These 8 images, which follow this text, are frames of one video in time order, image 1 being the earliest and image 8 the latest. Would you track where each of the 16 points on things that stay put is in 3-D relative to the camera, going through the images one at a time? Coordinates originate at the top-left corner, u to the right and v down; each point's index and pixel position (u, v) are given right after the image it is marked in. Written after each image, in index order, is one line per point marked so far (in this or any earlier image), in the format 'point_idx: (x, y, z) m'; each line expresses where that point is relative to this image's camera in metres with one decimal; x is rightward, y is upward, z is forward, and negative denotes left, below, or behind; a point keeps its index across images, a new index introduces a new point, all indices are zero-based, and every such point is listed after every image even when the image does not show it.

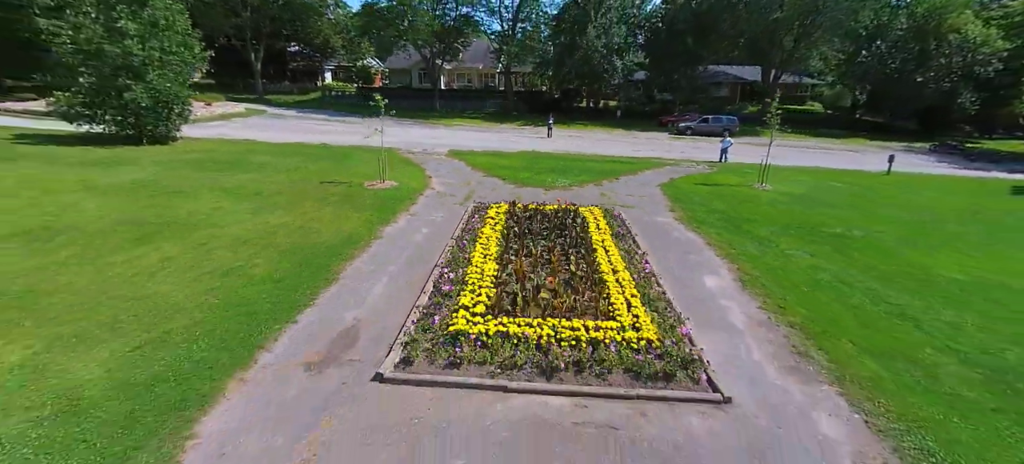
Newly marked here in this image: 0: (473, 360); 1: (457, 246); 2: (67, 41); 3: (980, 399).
0: (-0.5, -1.5, +5.2) m
1: (-1.1, -0.2, +8.4) m
2: (-15.4, +6.7, +15.0) m
3: (+5.4, -1.8, +5.0) m
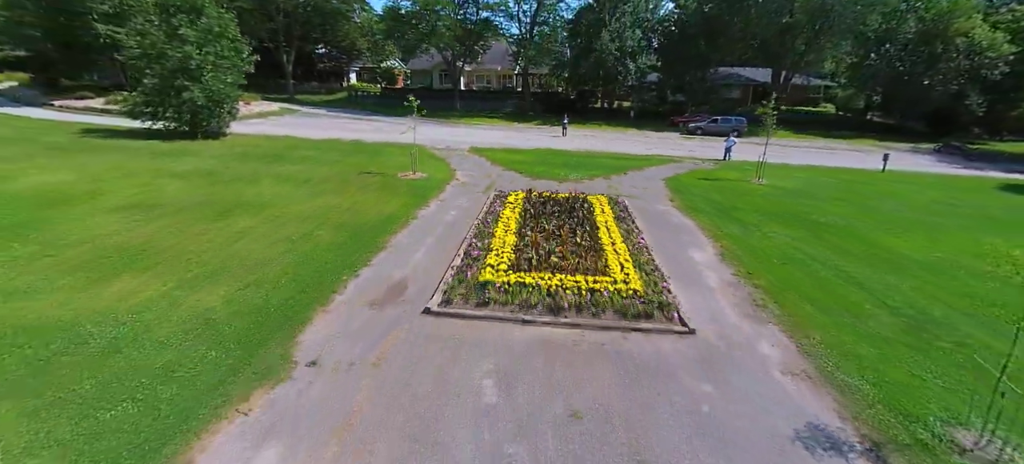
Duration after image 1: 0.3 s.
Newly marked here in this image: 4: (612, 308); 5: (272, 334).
0: (-0.2, -1.1, +6.7) m
1: (-0.8, +0.2, +10.0) m
2: (-14.7, +7.4, +17.0) m
3: (+5.6, -1.5, +6.3) m
4: (+1.6, -1.2, +6.6) m
5: (-3.2, -1.3, +5.8) m
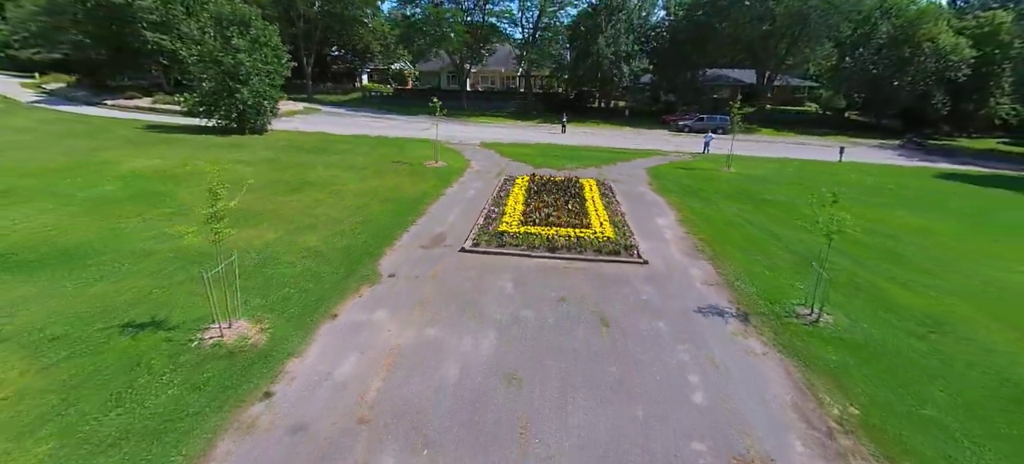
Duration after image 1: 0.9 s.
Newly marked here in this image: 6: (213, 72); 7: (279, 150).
0: (0.0, -0.3, +9.5) m
1: (-0.5, +1.0, +12.7) m
2: (-14.5, +8.2, +19.8) m
3: (+5.8, -0.7, +9.1) m
4: (+1.8, -0.3, +9.4) m
5: (-3.0, -0.5, +8.6) m
6: (-13.6, +7.4, +19.9) m
7: (-9.9, +3.6, +17.9) m
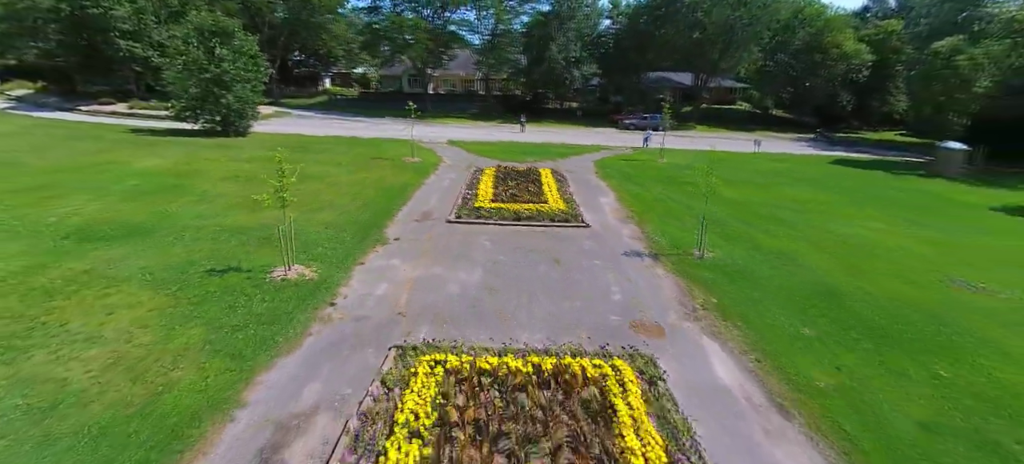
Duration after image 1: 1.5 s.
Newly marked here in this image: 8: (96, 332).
0: (-0.7, +0.5, +12.1) m
1: (-1.6, +1.7, +15.3) m
2: (-16.3, +8.4, +21.2) m
3: (+5.1, +0.3, +12.2) m
4: (+1.1, +0.4, +12.1) m
5: (-3.6, +0.1, +11.0) m
6: (-15.5, +7.6, +21.3) m
7: (-11.4, +3.9, +19.7) m
8: (-6.1, -1.5, +6.2) m
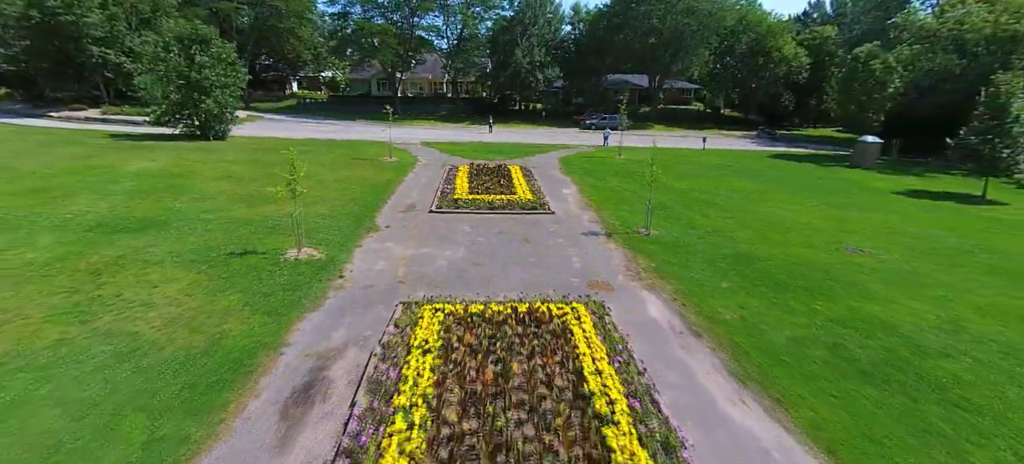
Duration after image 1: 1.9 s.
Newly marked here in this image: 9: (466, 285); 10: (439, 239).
0: (-1.5, +0.9, +13.7) m
1: (-2.6, +2.1, +16.9) m
2: (-17.9, +8.3, +21.8) m
3: (+4.3, +0.8, +14.2) m
4: (+0.3, +0.9, +13.9) m
5: (-4.3, +0.4, +12.4) m
6: (-17.1, +7.5, +21.9) m
7: (-12.8, +3.9, +20.5) m
8: (-6.5, -1.2, +7.5) m
9: (-1.0, -1.1, +8.7) m
10: (-1.9, -0.2, +11.2) m
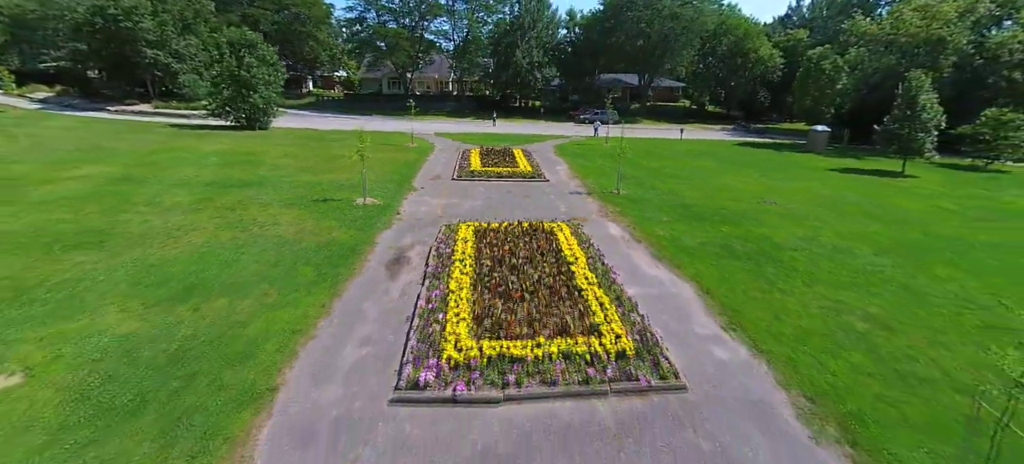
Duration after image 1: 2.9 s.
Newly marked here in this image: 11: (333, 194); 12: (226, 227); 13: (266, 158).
0: (-1.4, +2.3, +17.5) m
1: (-2.5, +3.6, +20.7) m
2: (-17.8, +9.8, +25.5) m
3: (+4.5, +2.3, +18.0) m
4: (+0.4, +2.4, +17.7) m
5: (-4.2, +1.9, +16.2) m
6: (-16.9, +9.0, +25.7) m
7: (-12.7, +5.4, +24.3) m
8: (-6.3, +0.3, +11.3) m
9: (-0.8, +0.4, +12.5) m
10: (-1.8, +1.3, +15.0) m
11: (-6.0, +1.3, +14.0) m
12: (-7.3, +0.1, +10.8) m
13: (-10.7, +3.2, +18.3) m
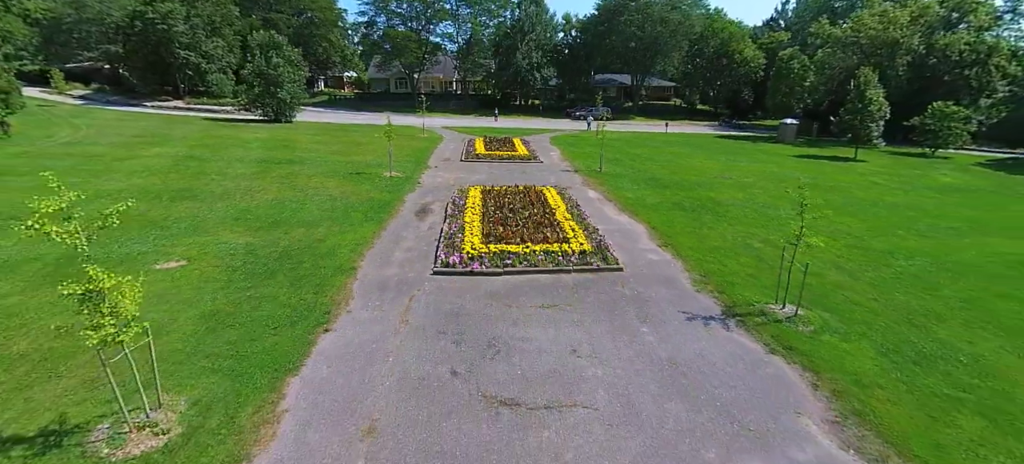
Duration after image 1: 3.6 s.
0: (-1.4, +3.6, +20.5) m
1: (-2.5, +4.8, +23.6) m
2: (-17.8, +11.0, +28.5) m
3: (+4.4, +3.5, +20.9) m
4: (+0.4, +3.6, +20.6) m
5: (-4.2, +3.1, +19.1) m
6: (-16.9, +10.2, +28.7) m
7: (-12.7, +6.6, +27.3) m
8: (-6.4, +1.5, +14.2) m
9: (-0.8, +1.7, +15.4) m
10: (-1.8, +2.6, +17.9) m
11: (-6.0, +2.5, +16.9) m
12: (-7.4, +1.4, +13.7) m
13: (-10.7, +4.4, +21.3) m
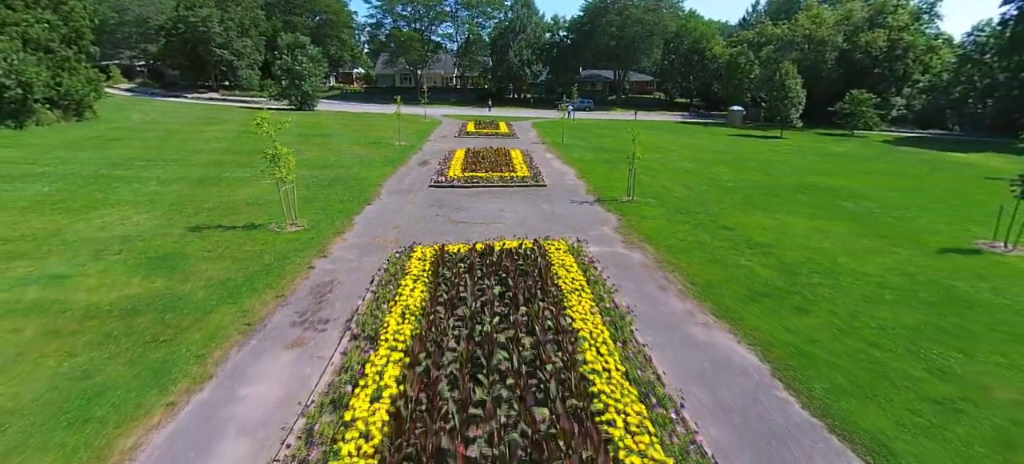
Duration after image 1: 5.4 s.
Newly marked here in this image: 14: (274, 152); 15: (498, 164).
0: (-2.4, +5.9, +25.5) m
1: (-3.5, +7.1, +28.7) m
2: (-18.7, +13.3, +33.7) m
3: (+3.5, +5.8, +26.0) m
4: (-0.6, +5.9, +25.7) m
5: (-5.2, +5.4, +24.2) m
6: (-17.9, +12.5, +33.9) m
7: (-13.6, +8.9, +32.4) m
8: (-7.4, +3.8, +19.3) m
9: (-1.9, +3.9, +20.5) m
10: (-2.8, +4.9, +23.0) m
11: (-7.0, +4.8, +22.1) m
12: (-8.4, +3.7, +18.9) m
13: (-11.7, +6.7, +26.4) m
14: (-5.1, +1.7, +9.1) m
15: (-0.5, +2.5, +15.7) m
